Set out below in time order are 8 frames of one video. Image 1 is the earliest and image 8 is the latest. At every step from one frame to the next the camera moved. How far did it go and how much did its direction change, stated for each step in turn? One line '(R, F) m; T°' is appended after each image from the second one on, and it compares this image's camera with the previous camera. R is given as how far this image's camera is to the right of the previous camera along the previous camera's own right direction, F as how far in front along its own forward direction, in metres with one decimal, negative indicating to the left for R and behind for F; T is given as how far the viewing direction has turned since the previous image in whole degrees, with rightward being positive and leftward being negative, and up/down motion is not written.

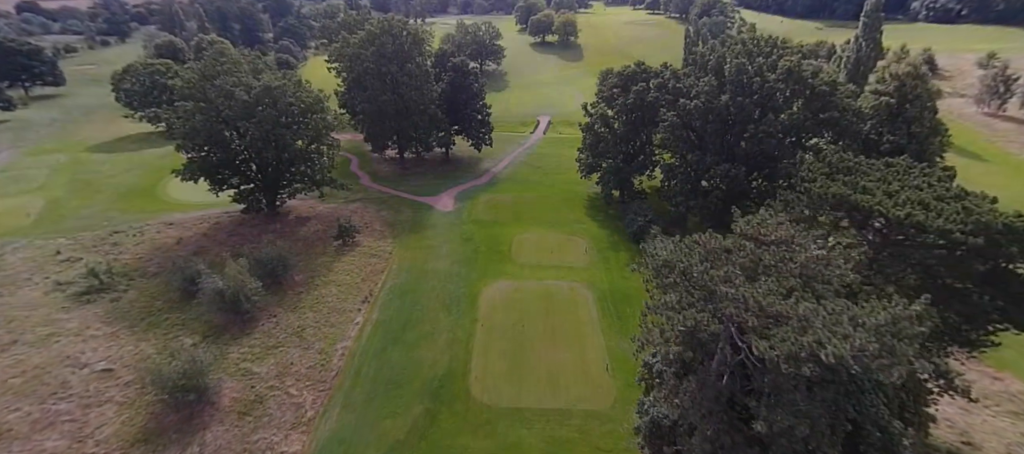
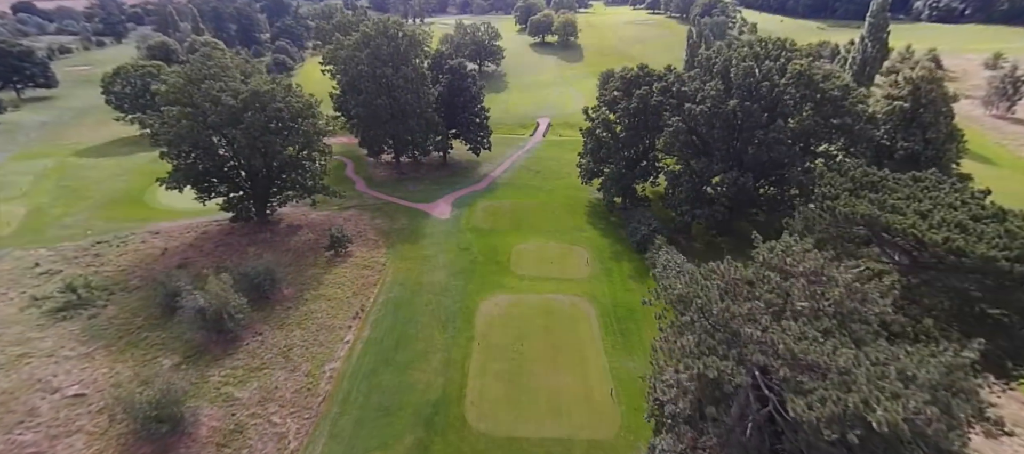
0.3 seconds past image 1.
(+0.1, +1.6) m; 0°
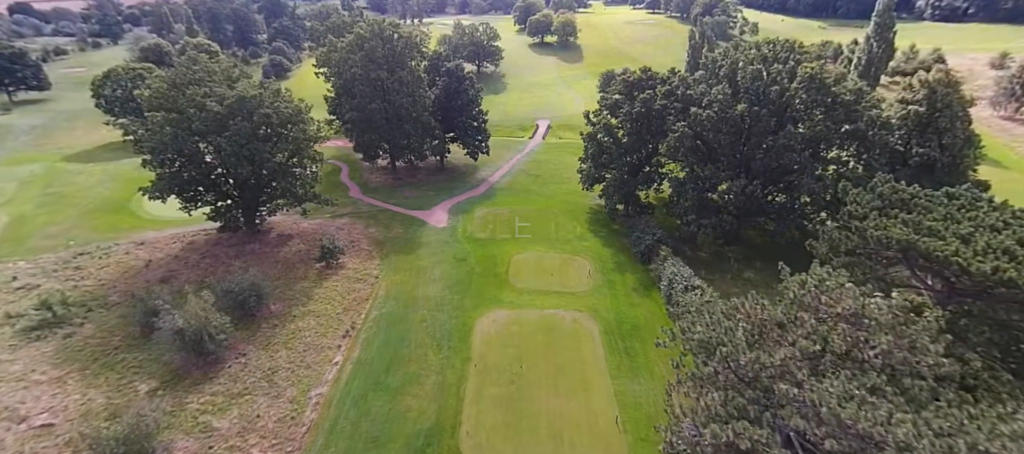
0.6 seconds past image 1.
(+0.1, +1.7) m; 0°
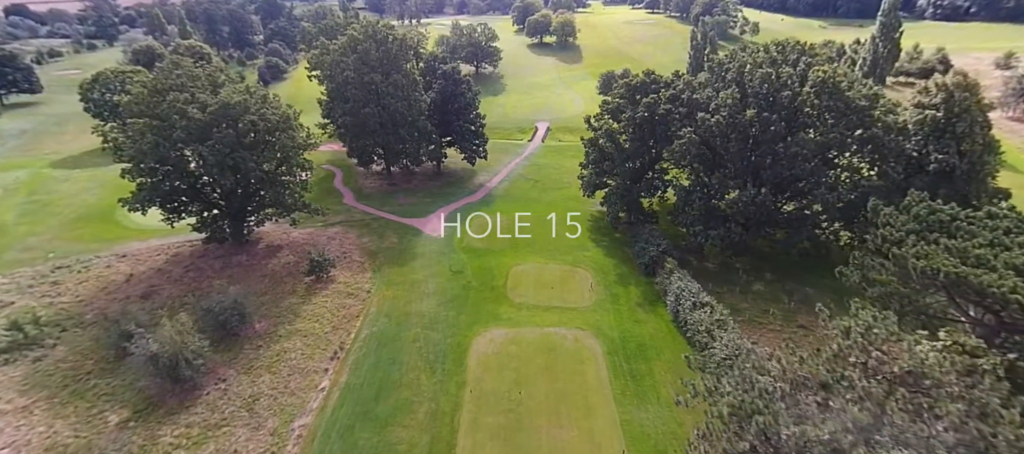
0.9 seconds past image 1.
(+0.1, +1.8) m; 0°
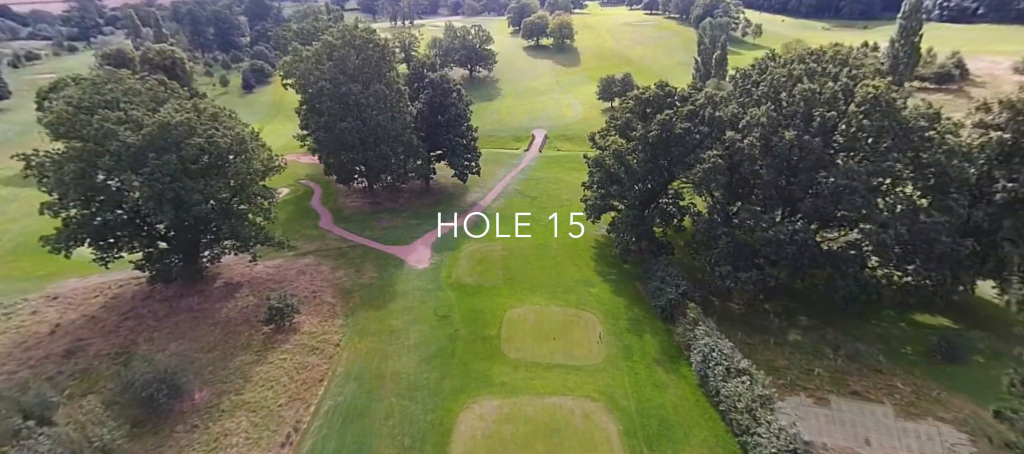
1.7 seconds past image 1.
(+0.1, +5.5) m; 0°
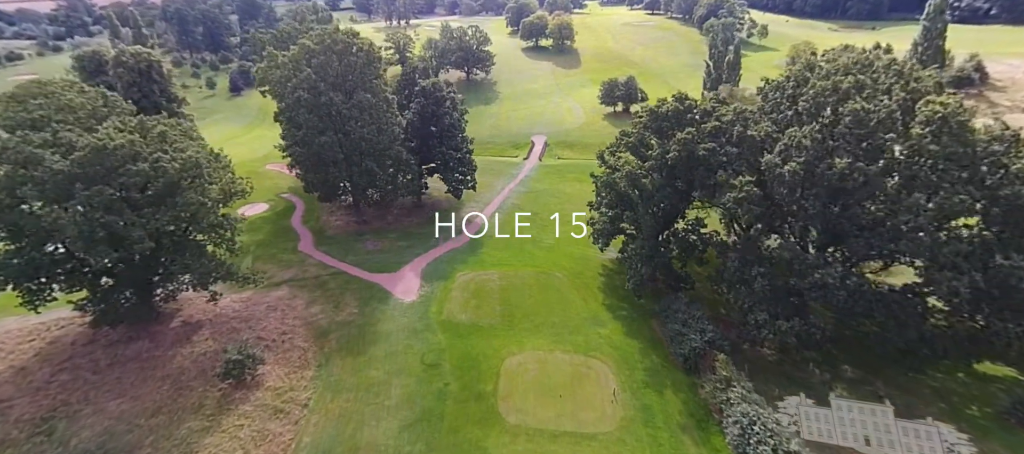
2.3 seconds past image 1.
(0.0, +4.6) m; 0°
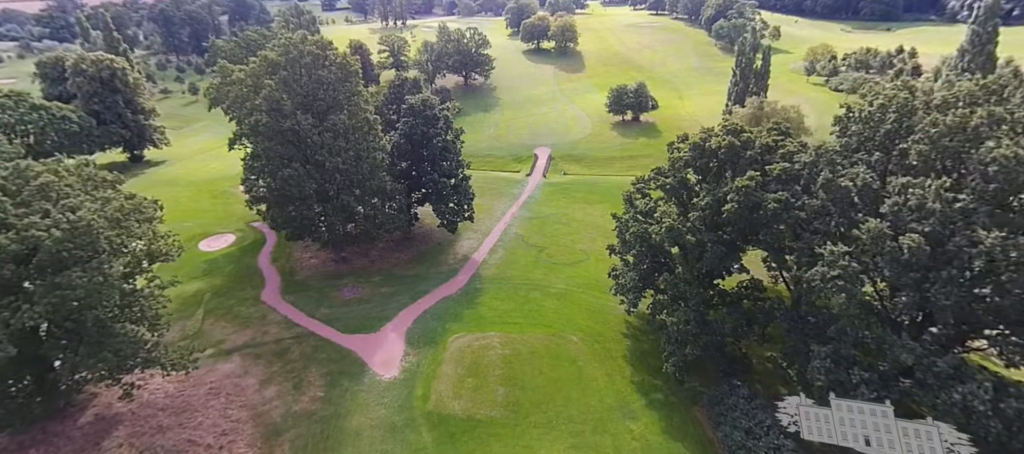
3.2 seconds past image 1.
(-0.4, +7.3) m; 0°
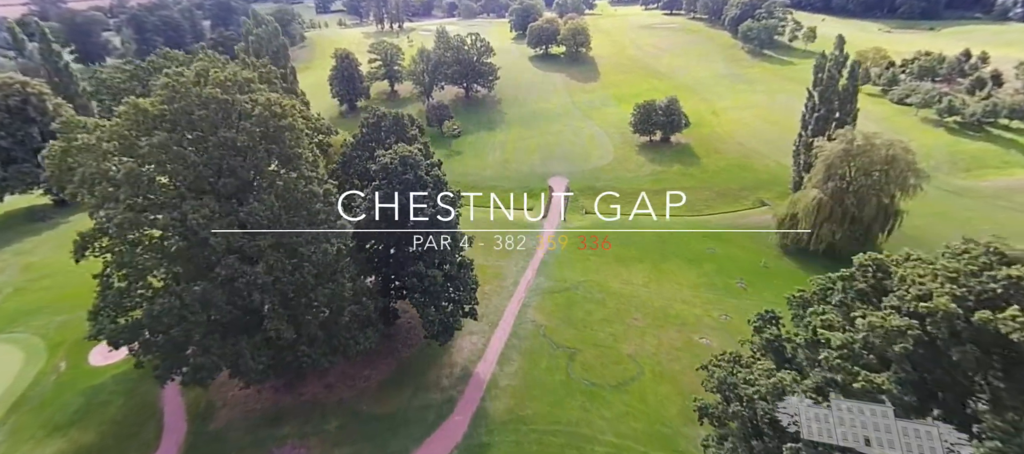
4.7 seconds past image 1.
(-1.2, +14.1) m; 0°
